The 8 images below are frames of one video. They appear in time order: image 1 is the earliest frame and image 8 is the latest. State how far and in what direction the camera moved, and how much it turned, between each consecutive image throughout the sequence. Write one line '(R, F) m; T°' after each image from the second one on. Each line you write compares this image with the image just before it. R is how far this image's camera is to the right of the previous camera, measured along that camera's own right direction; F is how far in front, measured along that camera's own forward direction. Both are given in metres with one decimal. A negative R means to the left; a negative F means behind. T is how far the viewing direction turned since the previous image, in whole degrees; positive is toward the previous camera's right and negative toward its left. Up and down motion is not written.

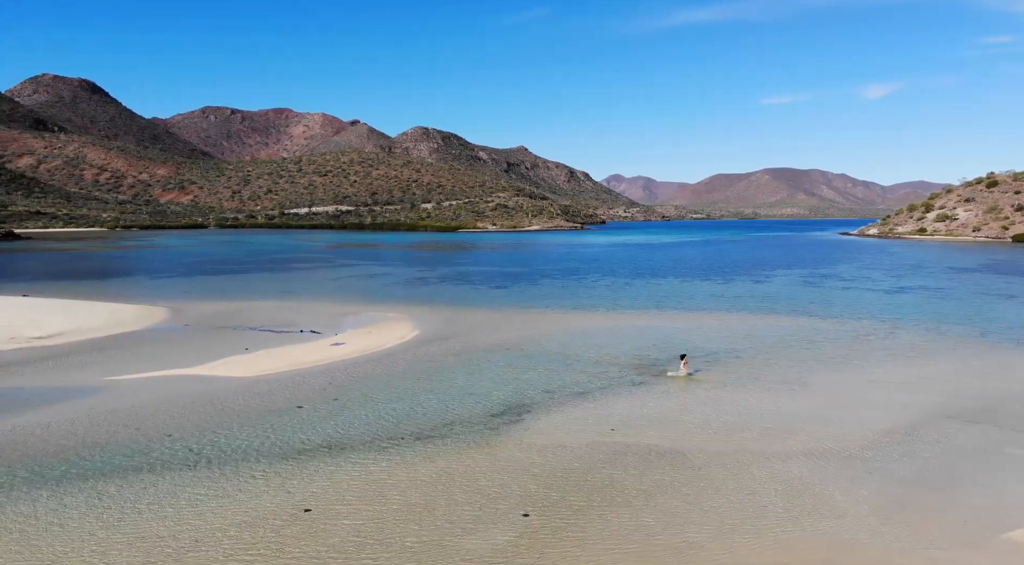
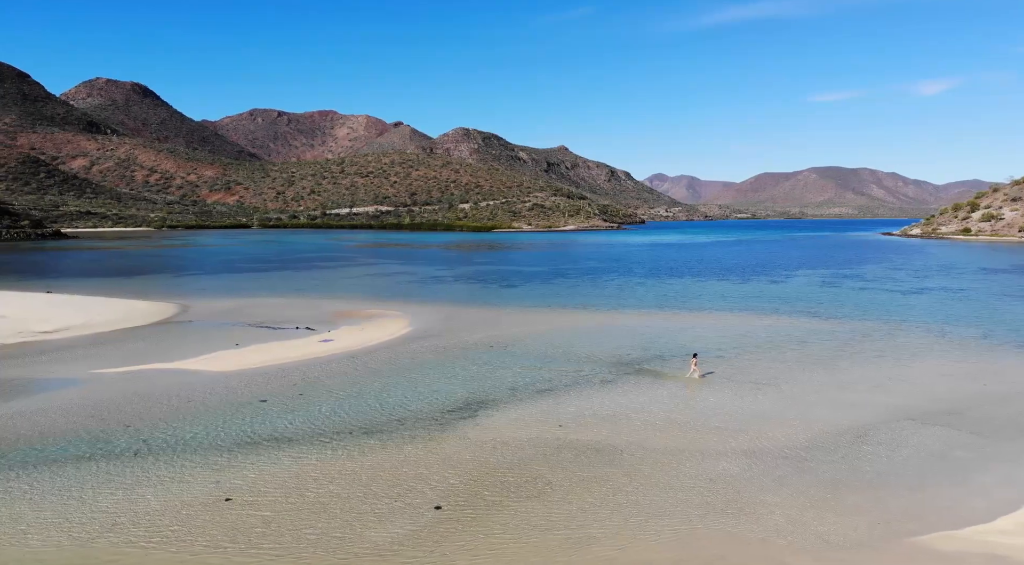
(+1.2, 0.0) m; -3°
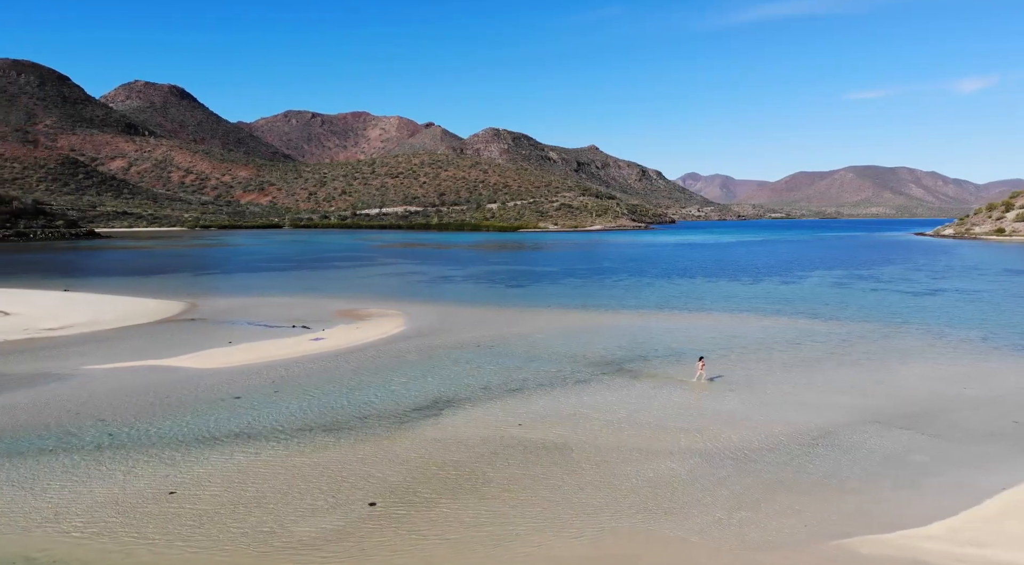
(+0.9, 0.0) m; -2°
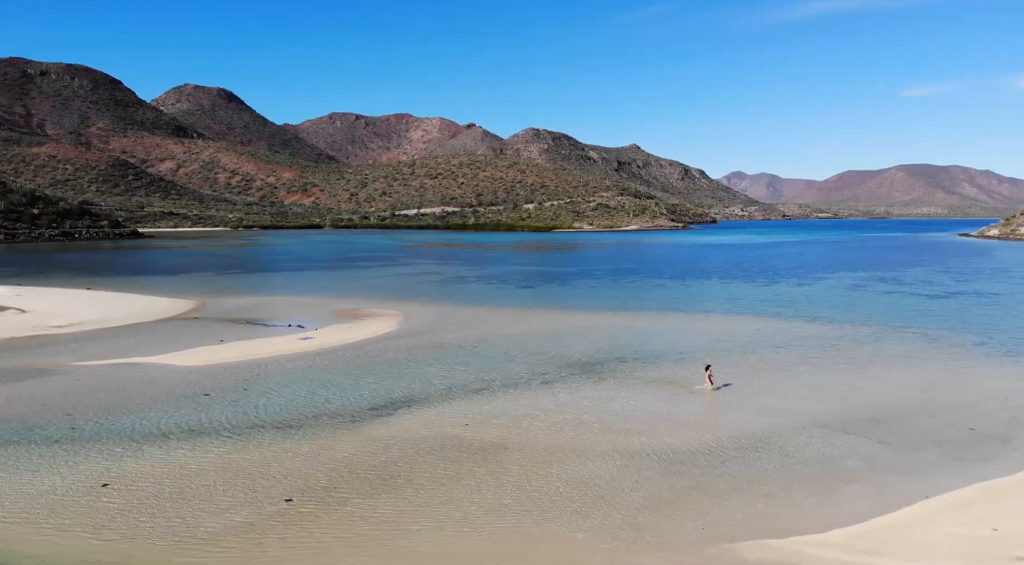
(+1.2, -0.1) m; -3°
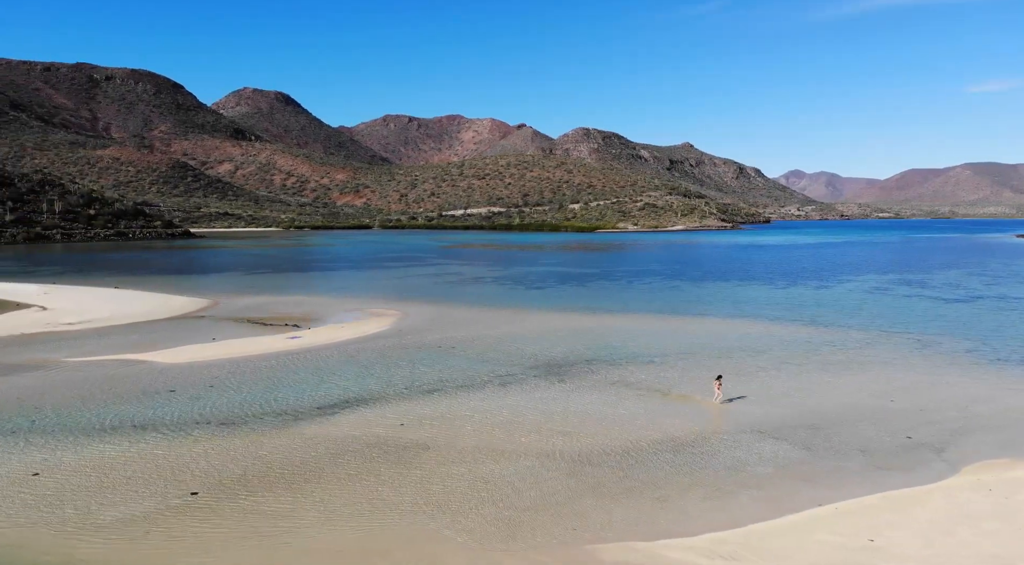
(+1.5, -0.1) m; -4°
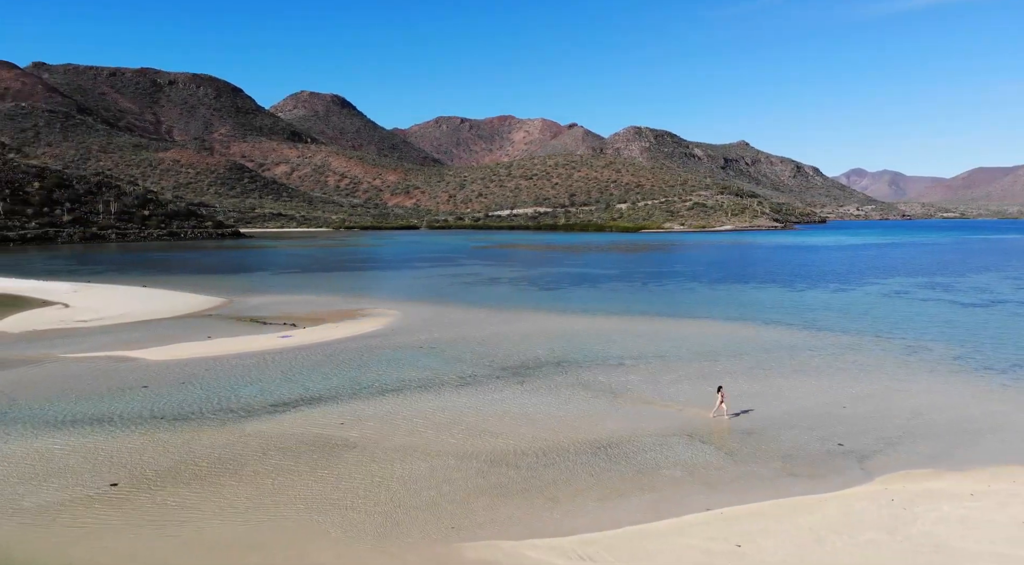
(+1.5, -0.1) m; -4°
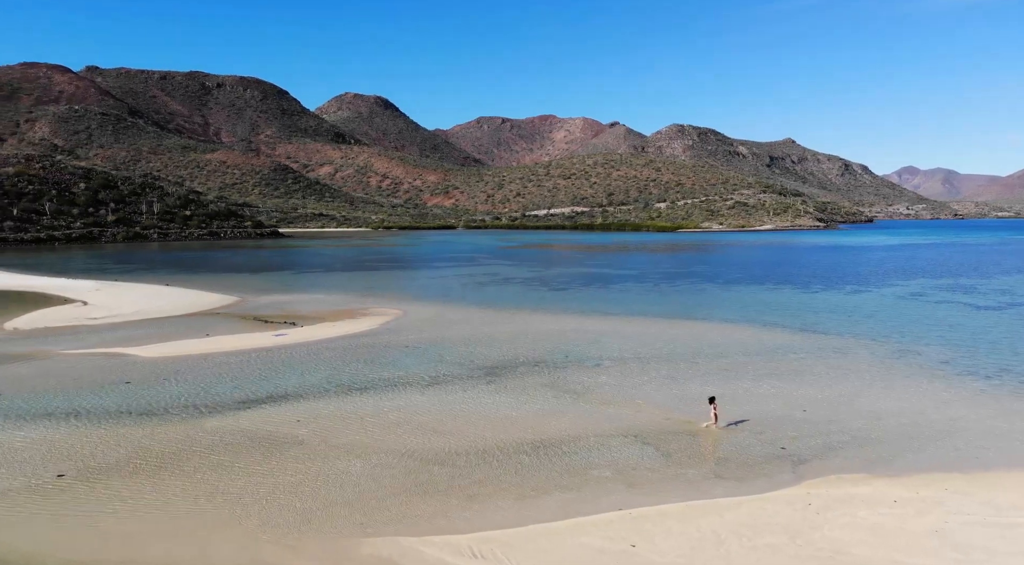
(+1.2, -0.1) m; -3°
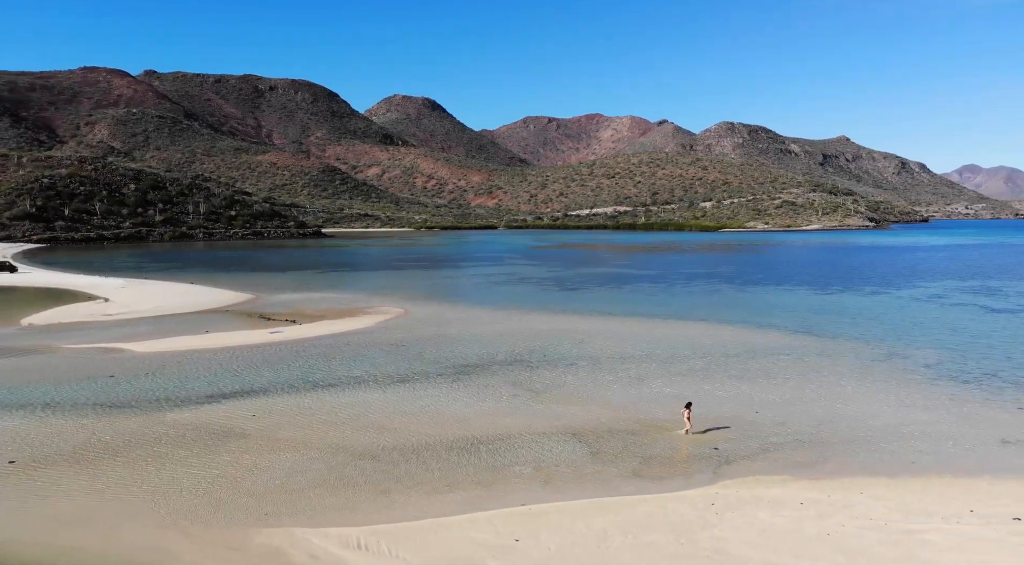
(+1.4, -0.1) m; -3°
